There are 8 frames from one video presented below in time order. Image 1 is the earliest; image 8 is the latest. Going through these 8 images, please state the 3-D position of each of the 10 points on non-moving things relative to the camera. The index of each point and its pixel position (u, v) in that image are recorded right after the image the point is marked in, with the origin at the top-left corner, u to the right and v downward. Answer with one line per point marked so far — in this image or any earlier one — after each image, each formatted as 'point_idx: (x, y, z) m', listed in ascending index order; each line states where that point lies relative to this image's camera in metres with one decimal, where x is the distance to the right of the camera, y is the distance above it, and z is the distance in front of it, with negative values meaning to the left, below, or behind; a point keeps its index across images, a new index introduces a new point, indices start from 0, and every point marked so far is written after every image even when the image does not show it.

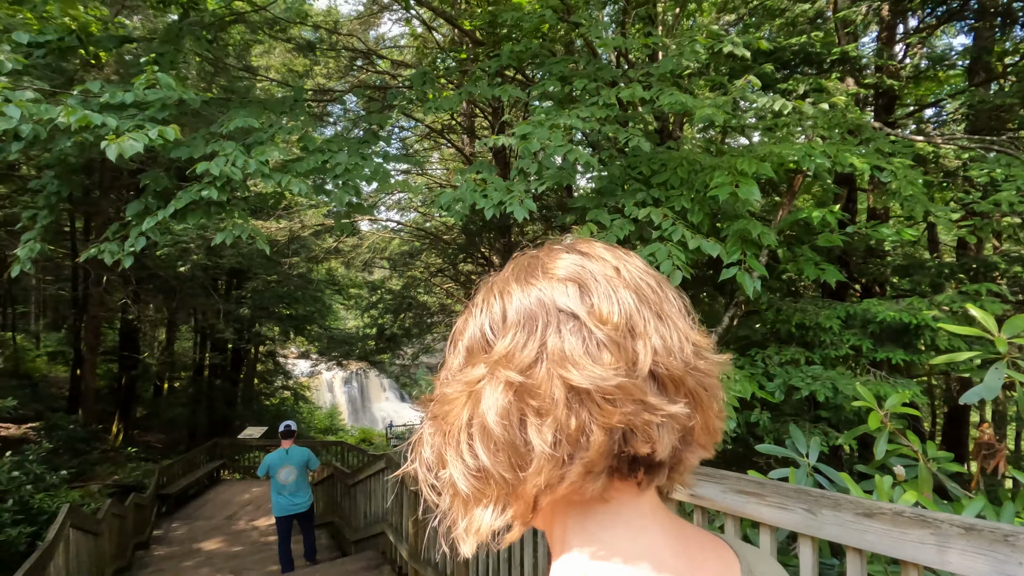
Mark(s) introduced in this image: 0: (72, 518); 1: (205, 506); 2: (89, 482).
0: (-3.0, -1.6, +3.6) m
1: (-5.8, -4.3, +10.4) m
2: (-6.8, -3.1, +8.6) m
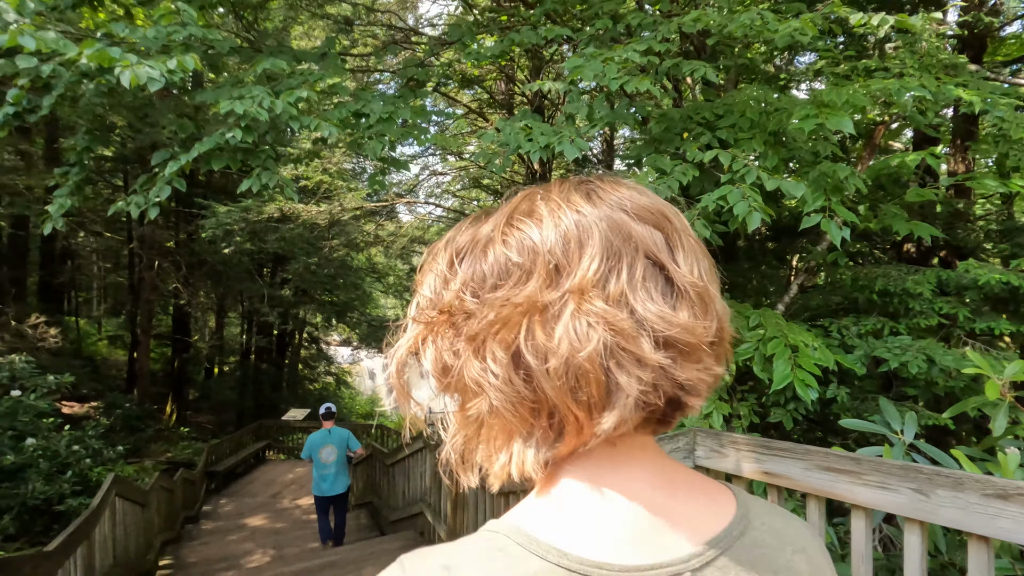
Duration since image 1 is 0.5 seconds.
0: (-2.8, -1.4, +3.7) m
1: (-5.0, -4.0, +10.7) m
2: (-6.2, -2.9, +8.9) m
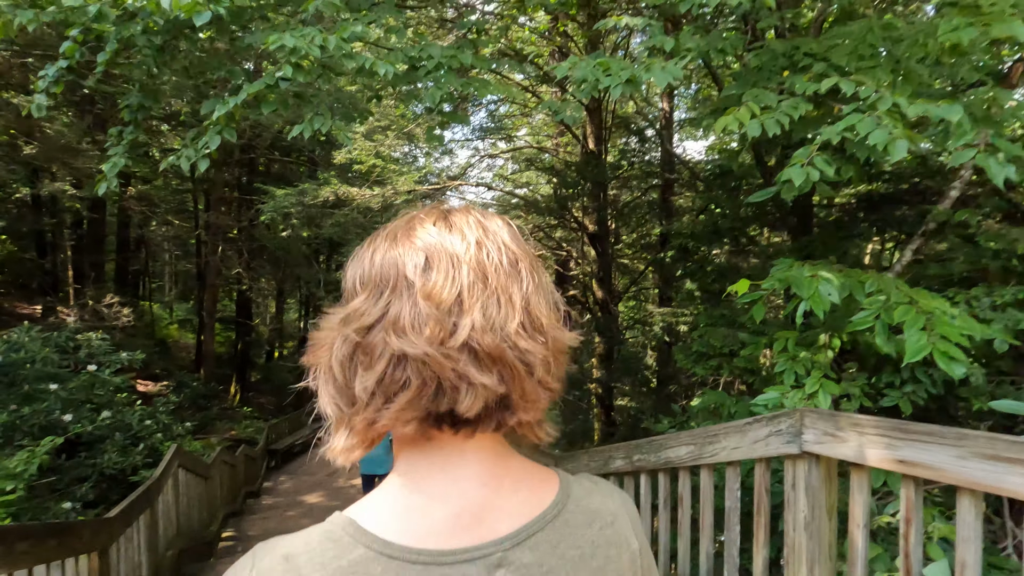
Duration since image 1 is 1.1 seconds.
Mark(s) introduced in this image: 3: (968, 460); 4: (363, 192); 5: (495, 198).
0: (-2.4, -1.2, +3.8) m
1: (-4.0, -3.7, +11.0) m
2: (-5.3, -2.6, +9.3) m
3: (+0.9, -0.3, +1.0) m
4: (-2.4, +1.6, +8.6) m
5: (-0.4, +1.4, +9.2) m
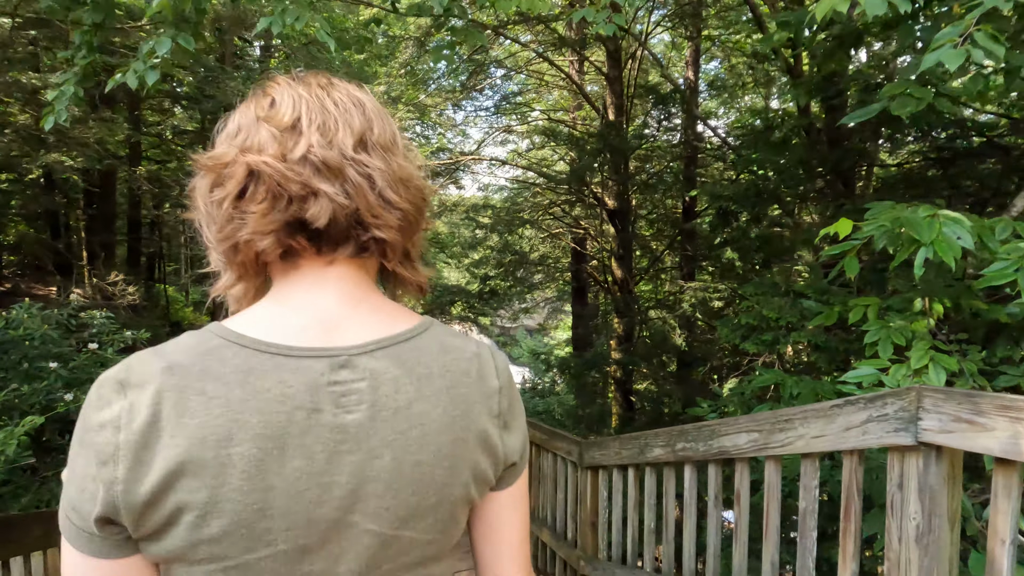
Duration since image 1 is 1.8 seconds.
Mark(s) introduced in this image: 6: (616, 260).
0: (-2.2, -1.0, +3.6) m
1: (-3.7, -3.3, +10.9) m
2: (-5.0, -2.2, +9.2) m
3: (+0.9, -0.2, +0.7) m
4: (-2.2, +1.9, +8.3) m
5: (-0.1, +1.8, +8.9) m
6: (+1.5, +0.4, +7.6) m
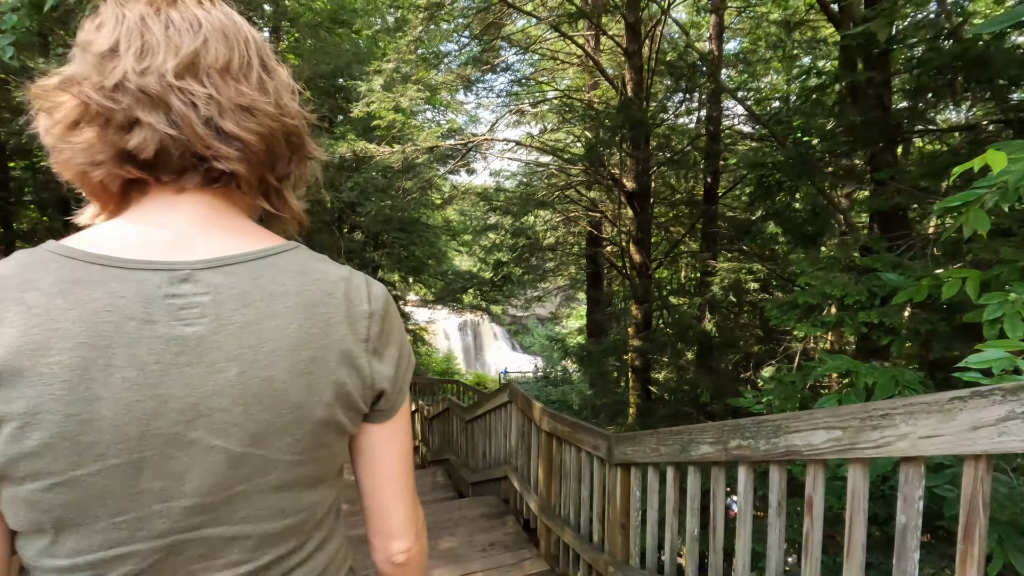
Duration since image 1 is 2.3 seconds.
0: (-2.1, -0.9, +3.4) m
1: (-3.4, -3.0, +10.8) m
2: (-4.8, -2.0, +9.1) m
3: (+1.0, -0.2, +0.4) m
4: (-1.9, +2.1, +8.1) m
5: (+0.1, +2.0, +8.6) m
6: (+1.7, +0.6, +7.3) m
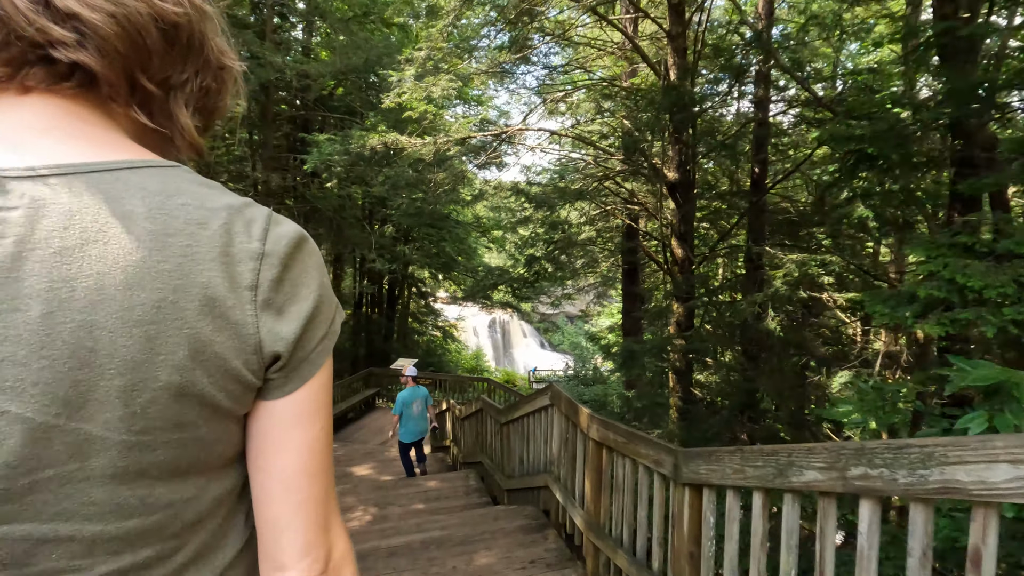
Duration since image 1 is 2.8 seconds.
0: (-1.9, -0.9, +3.3) m
1: (-2.8, -2.9, +10.7) m
2: (-4.3, -1.9, +9.1) m
3: (+1.0, -0.1, +0.1) m
4: (-1.4, +2.2, +7.9) m
5: (+0.6, +2.1, +8.3) m
6: (+2.1, +0.6, +6.9) m
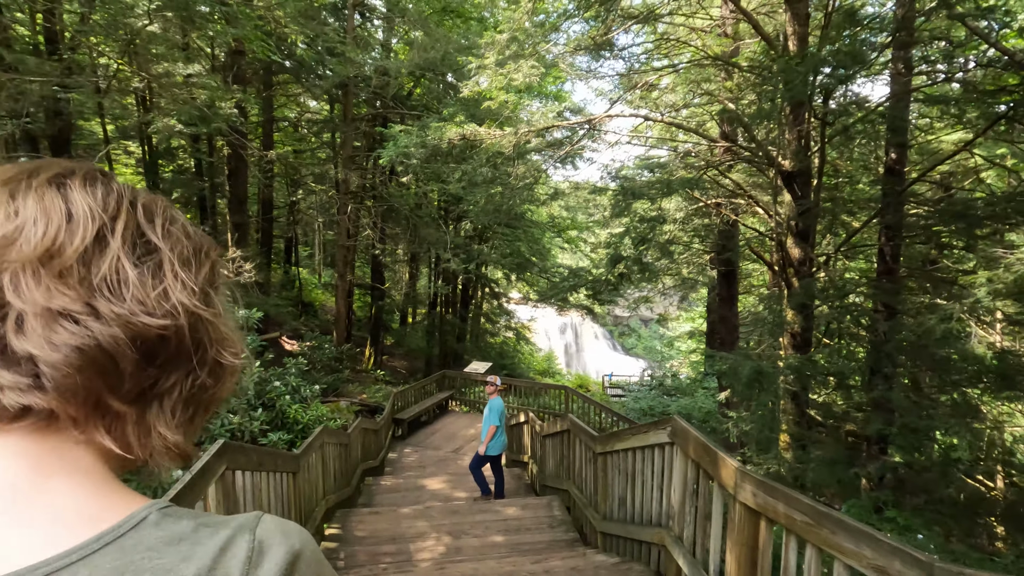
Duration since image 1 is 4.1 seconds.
0: (-1.4, -0.9, +2.9) m
1: (-1.3, -2.9, +10.4) m
2: (-2.9, -1.9, +9.0) m
3: (+1.1, -0.2, -0.6) m
4: (-0.3, +2.2, +7.4) m
5: (+1.9, +2.0, +7.6) m
6: (+3.1, +0.6, +6.0) m
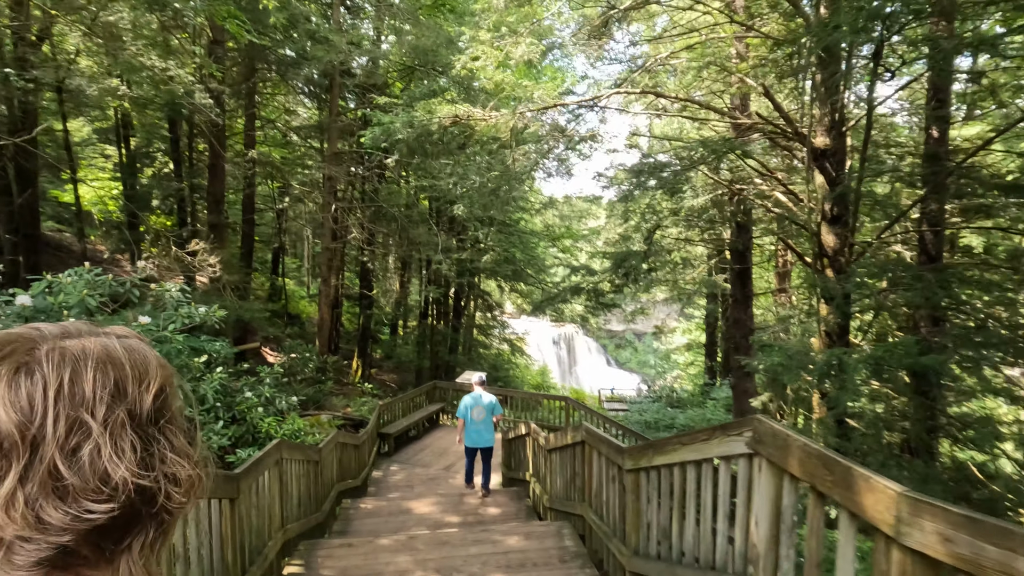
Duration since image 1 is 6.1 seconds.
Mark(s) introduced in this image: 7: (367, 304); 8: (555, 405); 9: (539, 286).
0: (-1.3, -0.7, +2.2) m
1: (-1.4, -3.0, +9.6) m
2: (-3.0, -1.9, +8.2) m
3: (+1.2, +0.1, -1.3) m
4: (-0.3, +2.2, +6.8) m
5: (+1.8, +2.0, +7.0) m
6: (+3.1, +0.6, +5.4) m
7: (-4.2, -0.5, +15.4) m
8: (+0.9, -2.5, +11.3) m
9: (+0.8, +0.1, +14.6) m
